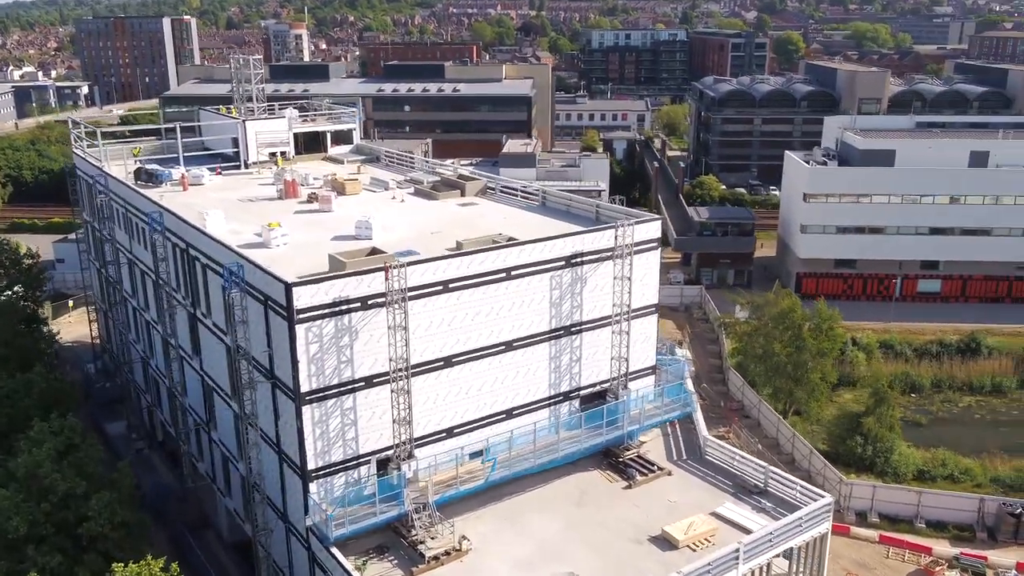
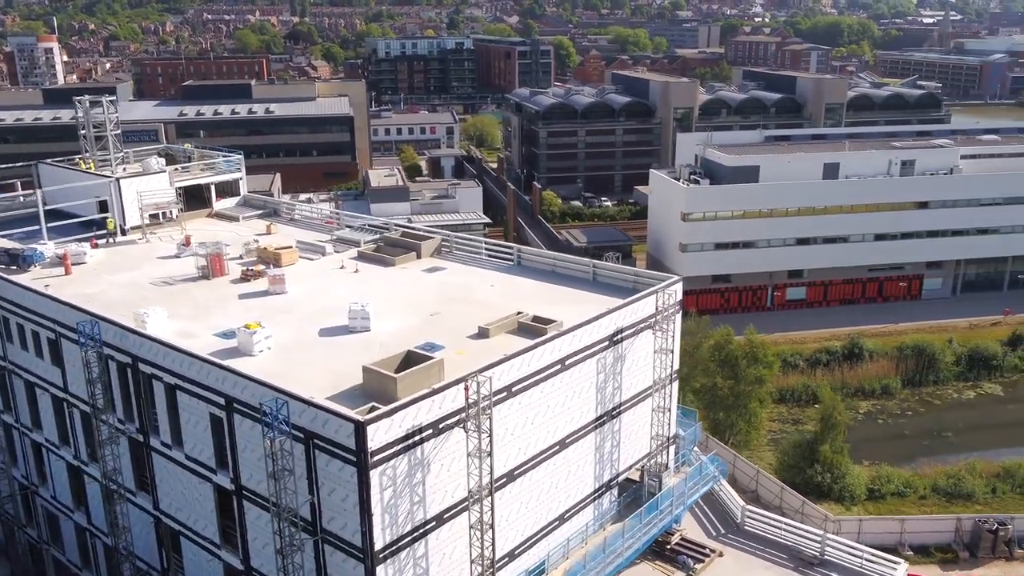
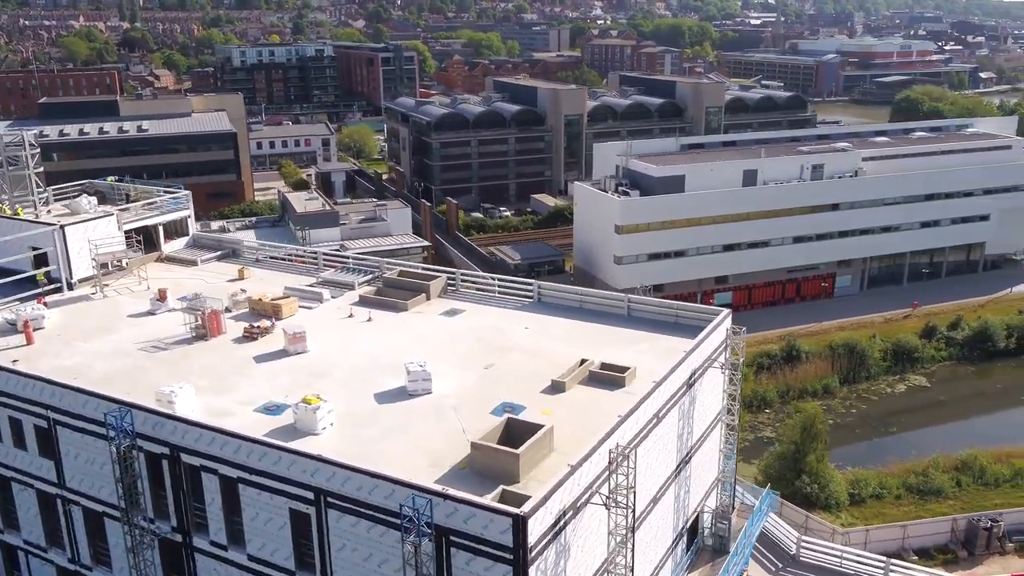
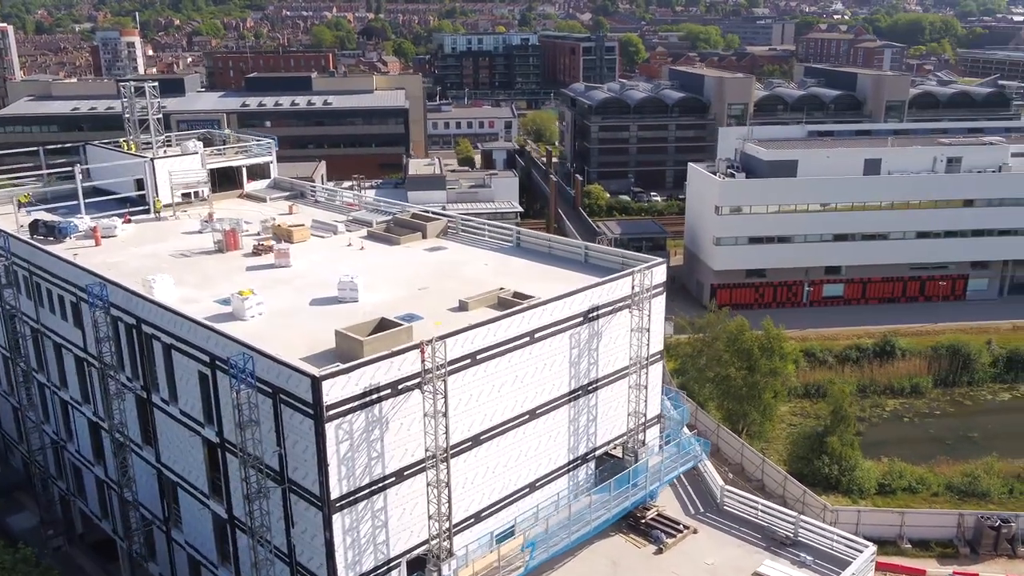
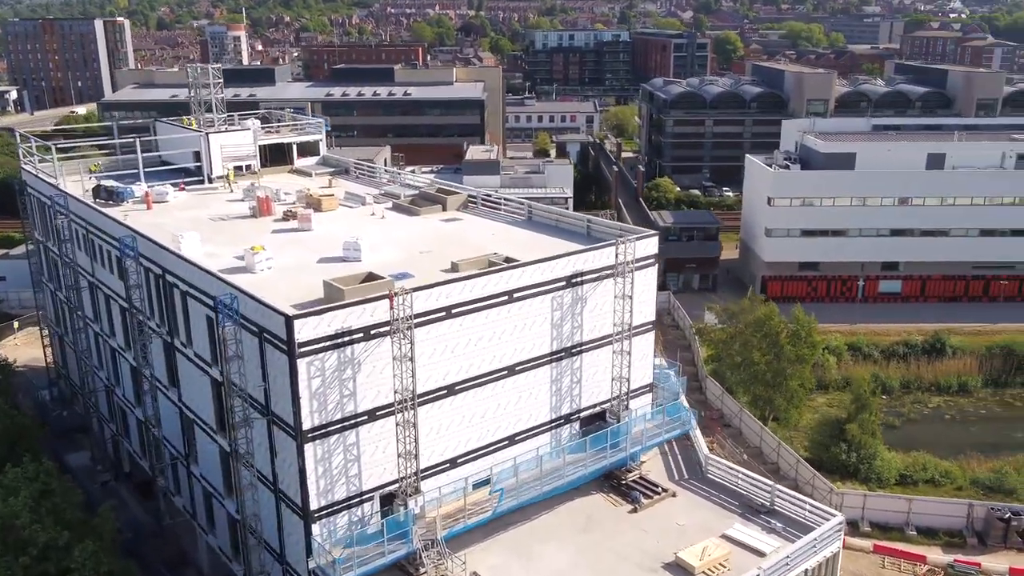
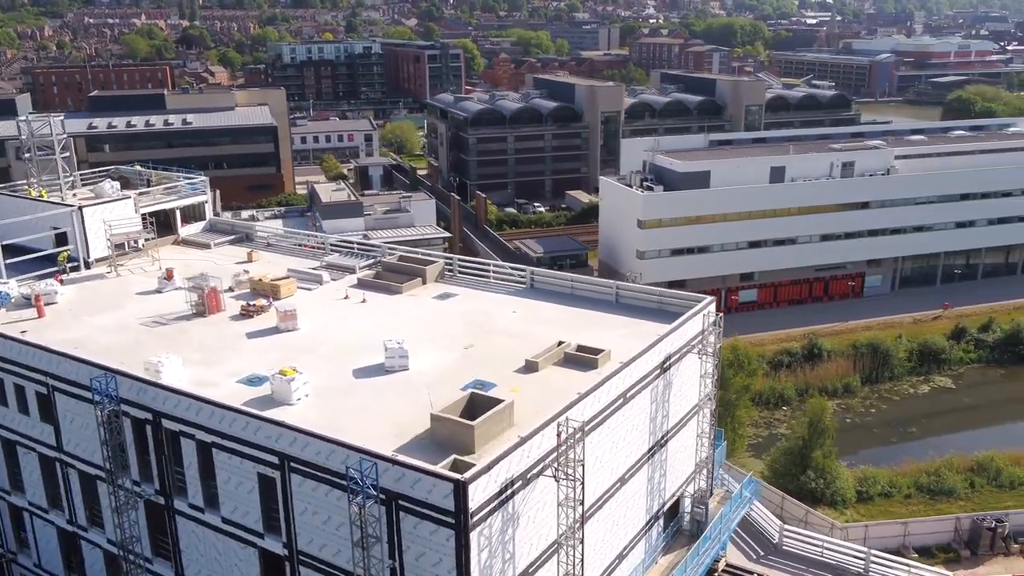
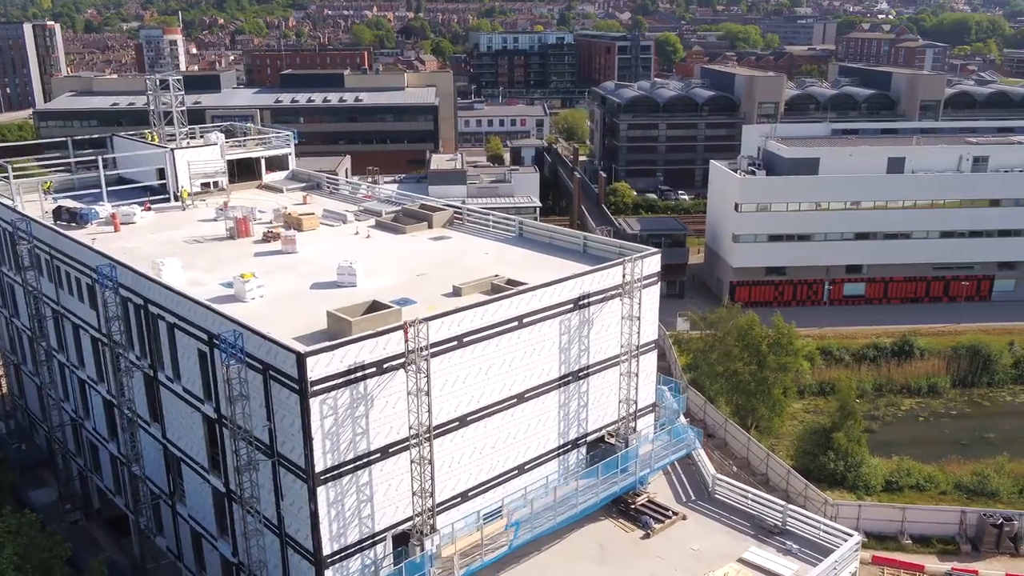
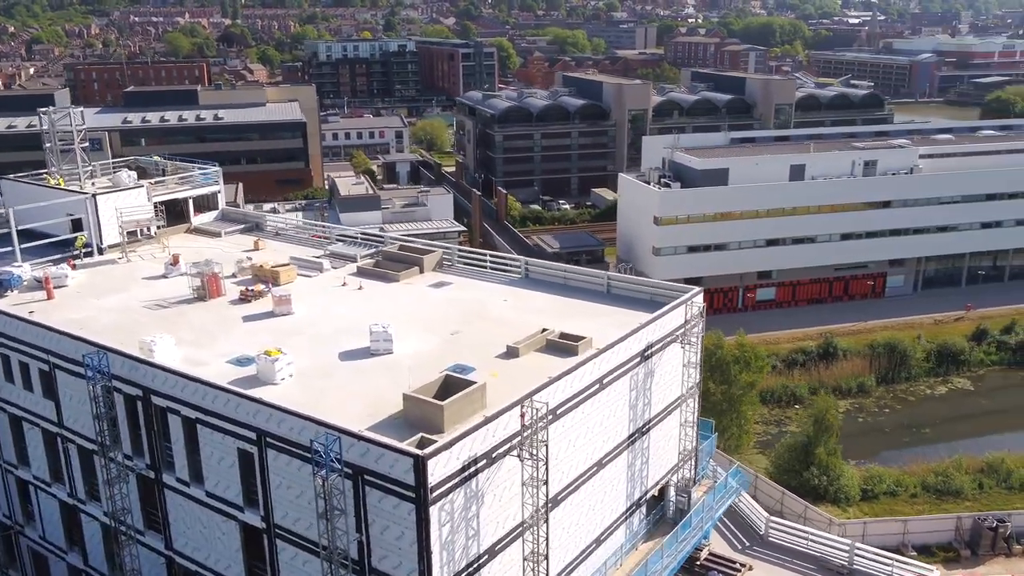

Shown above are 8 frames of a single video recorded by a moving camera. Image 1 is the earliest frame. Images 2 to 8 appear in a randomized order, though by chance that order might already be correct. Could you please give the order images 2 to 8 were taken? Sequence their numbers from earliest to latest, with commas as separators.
5, 7, 4, 2, 8, 6, 3
